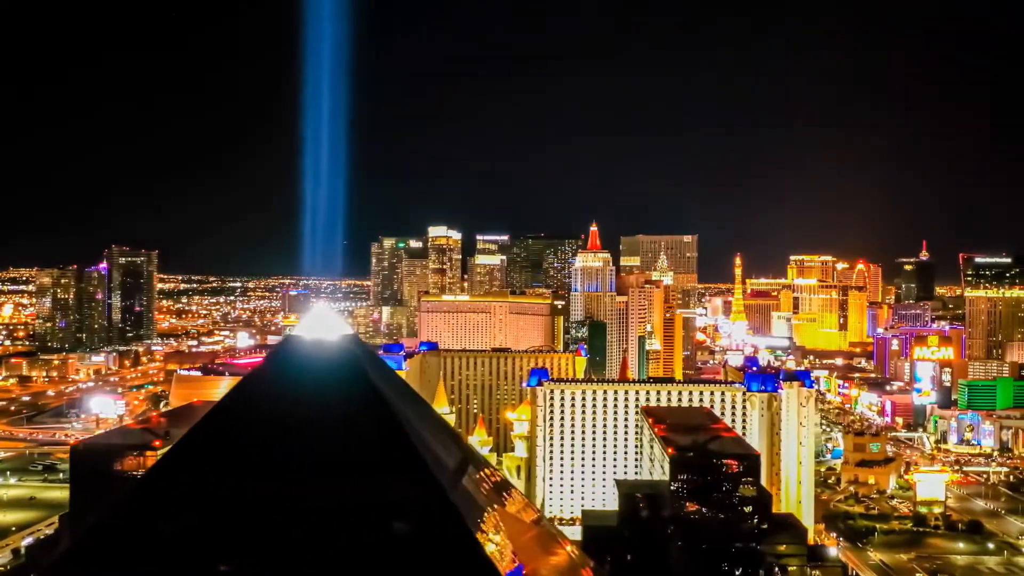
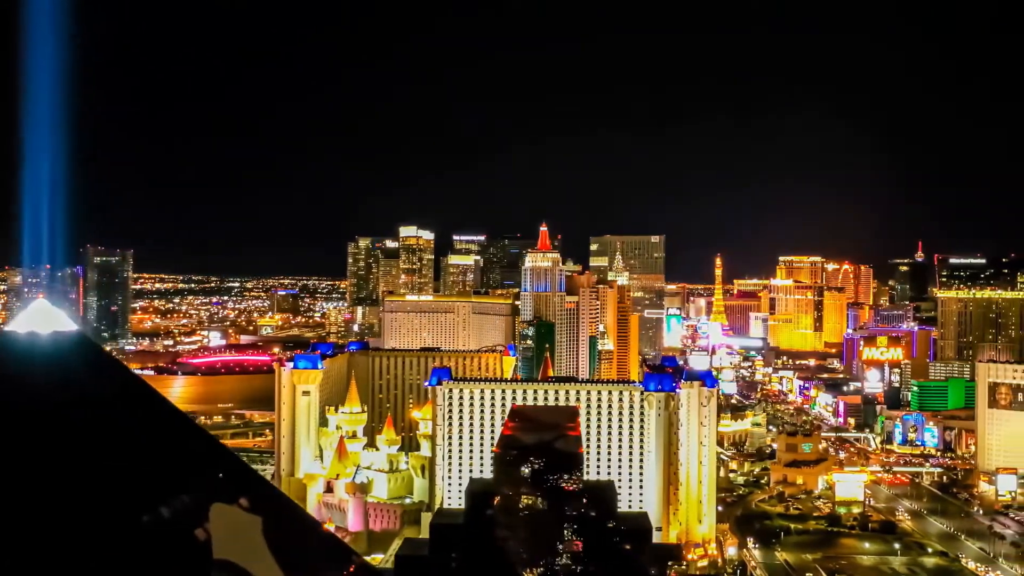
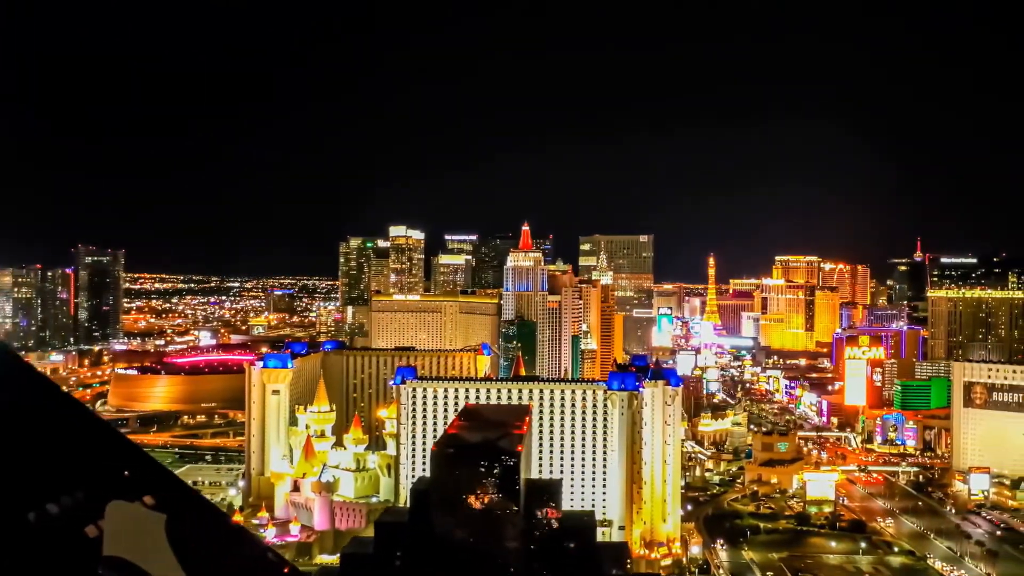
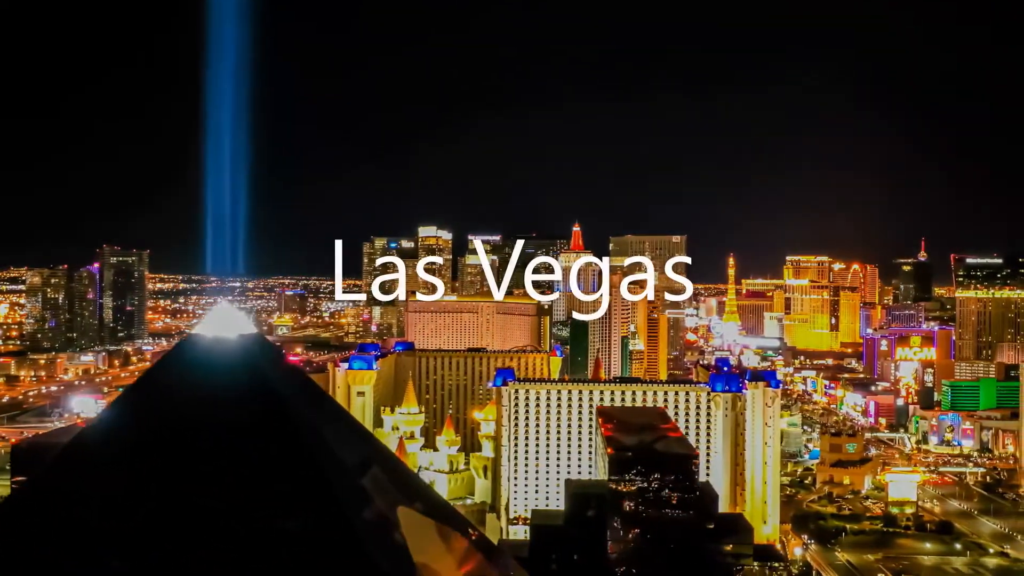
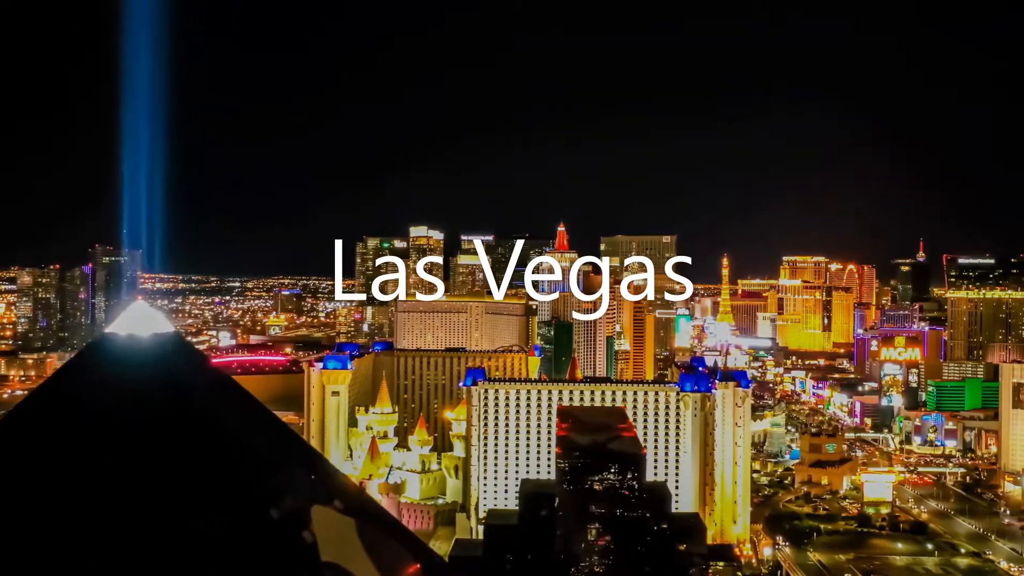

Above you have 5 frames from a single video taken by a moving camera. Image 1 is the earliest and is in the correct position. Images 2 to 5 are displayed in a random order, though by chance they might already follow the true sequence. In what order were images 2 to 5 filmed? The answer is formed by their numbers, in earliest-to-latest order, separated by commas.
4, 5, 2, 3
